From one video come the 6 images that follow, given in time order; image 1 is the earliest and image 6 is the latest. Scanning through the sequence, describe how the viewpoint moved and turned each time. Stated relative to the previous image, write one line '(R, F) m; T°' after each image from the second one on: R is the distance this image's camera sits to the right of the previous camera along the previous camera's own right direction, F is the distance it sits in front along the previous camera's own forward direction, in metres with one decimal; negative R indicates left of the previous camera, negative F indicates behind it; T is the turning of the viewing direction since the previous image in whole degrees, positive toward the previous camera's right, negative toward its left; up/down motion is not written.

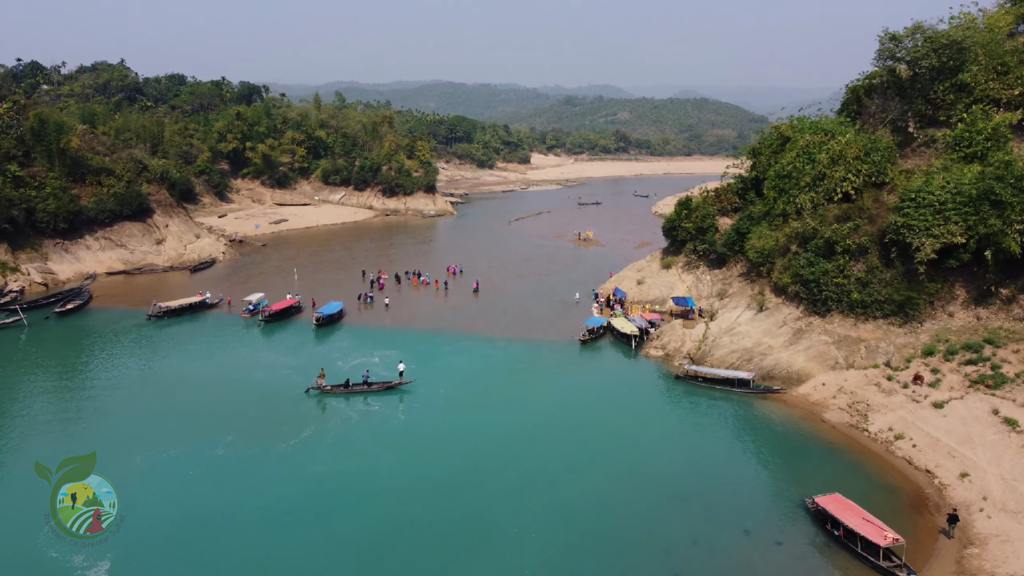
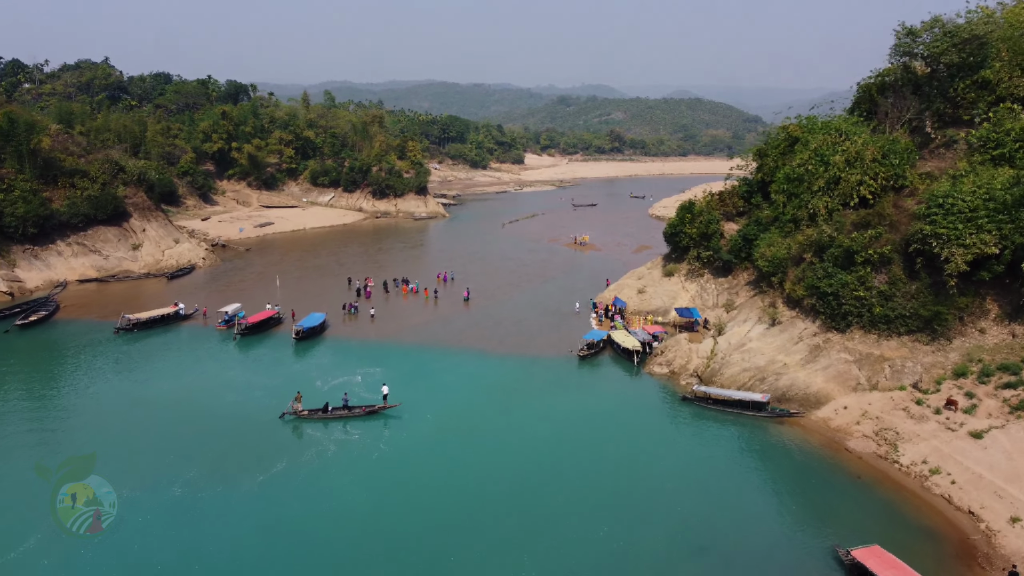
(0.0, +2.3) m; 0°
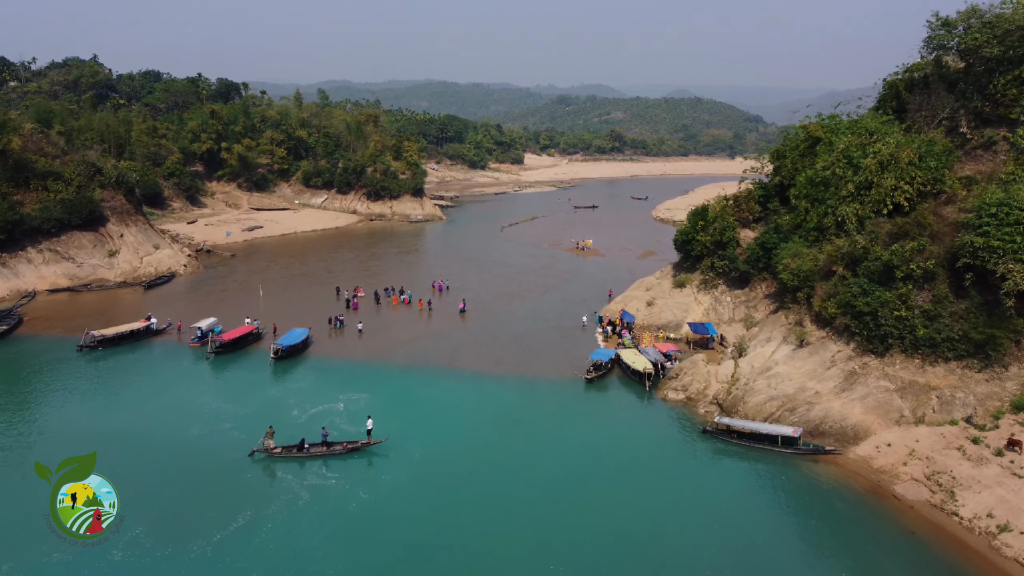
(0.0, +2.9) m; 0°
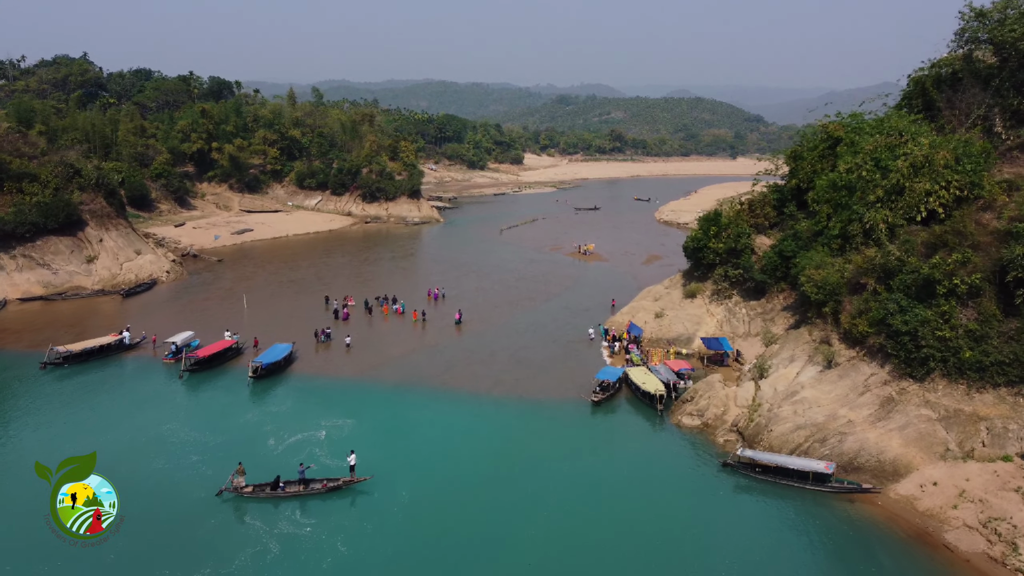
(0.0, +2.4) m; 0°
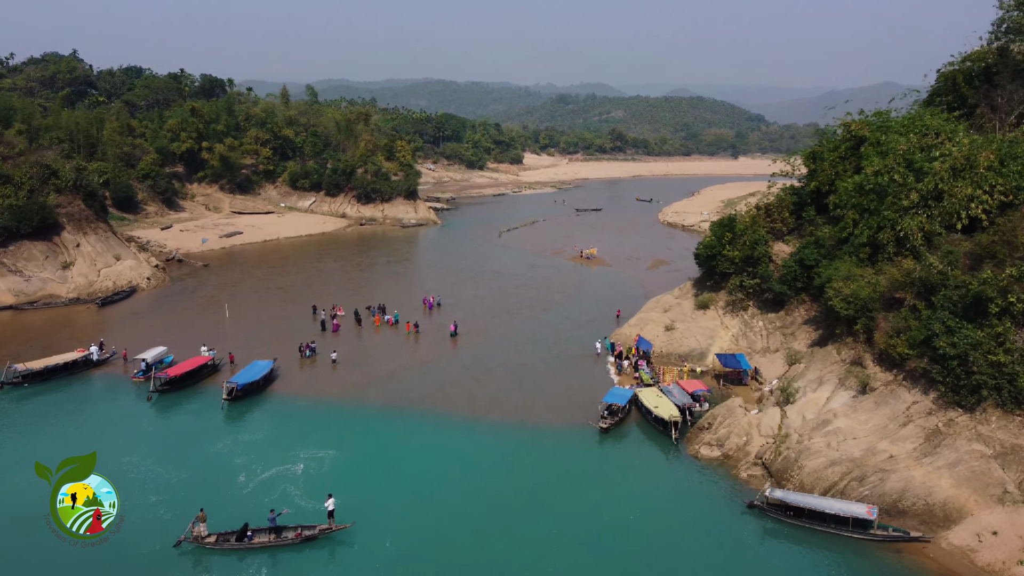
(0.0, +2.5) m; 0°
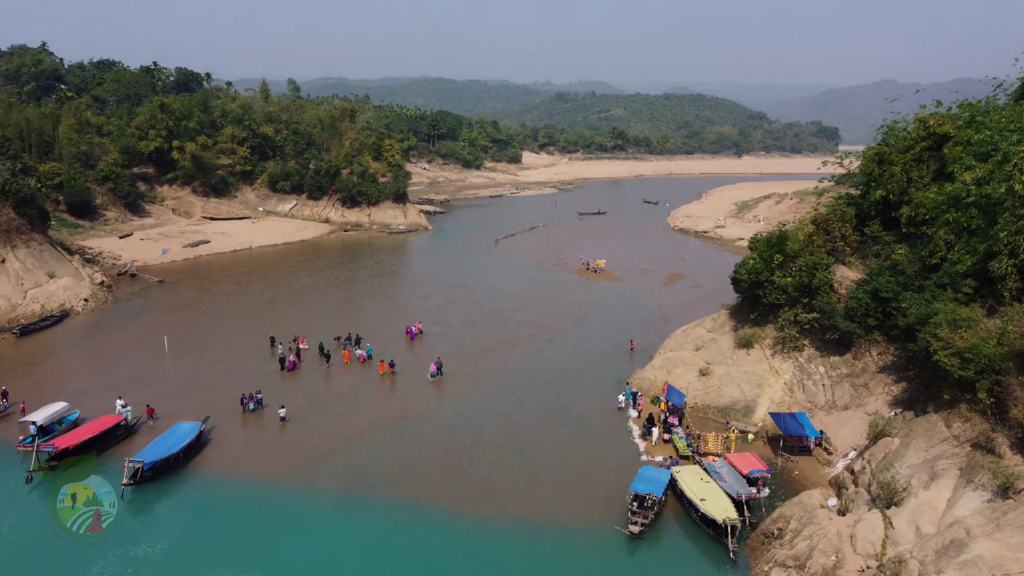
(0.0, +6.4) m; 0°
